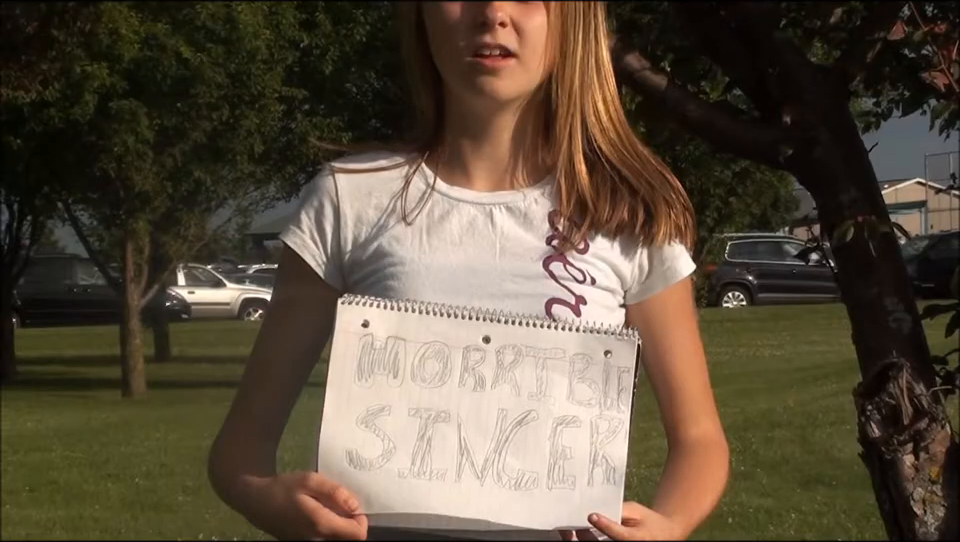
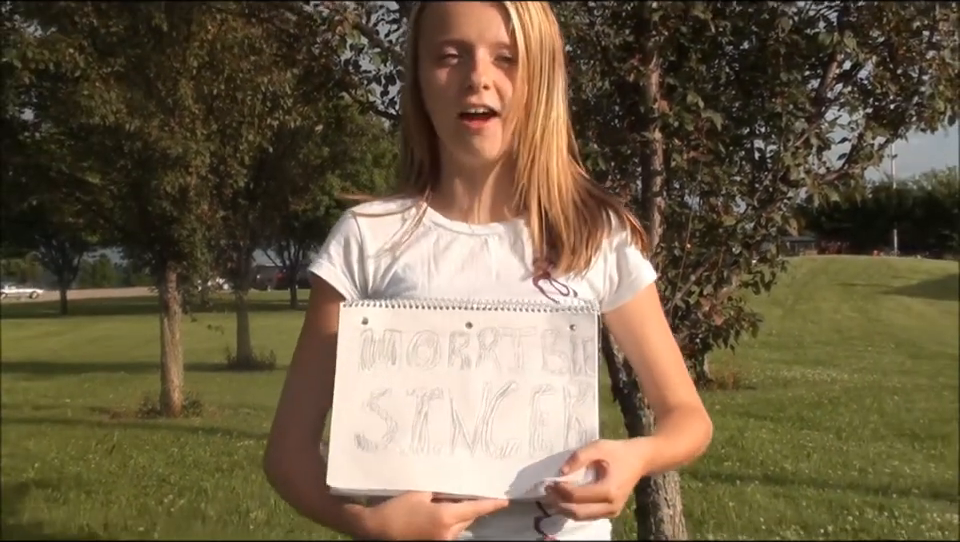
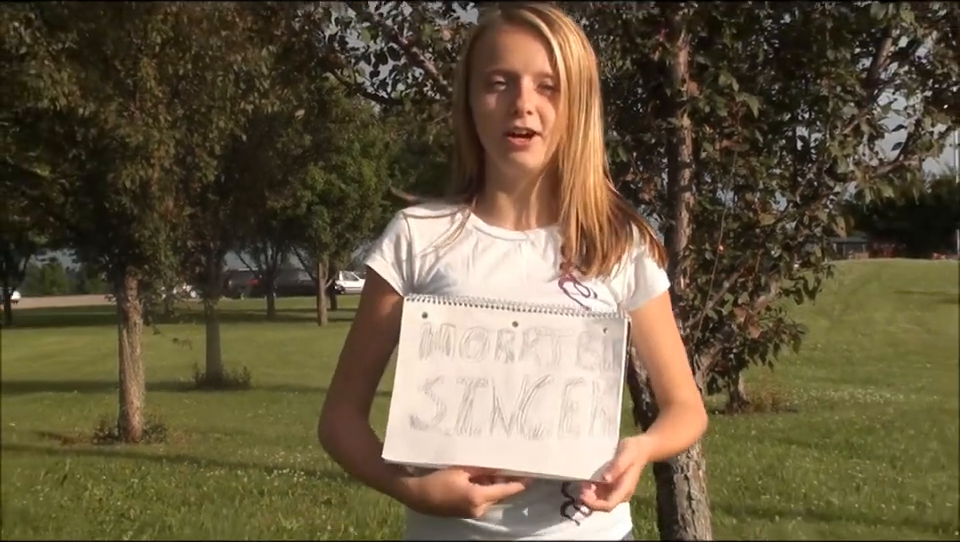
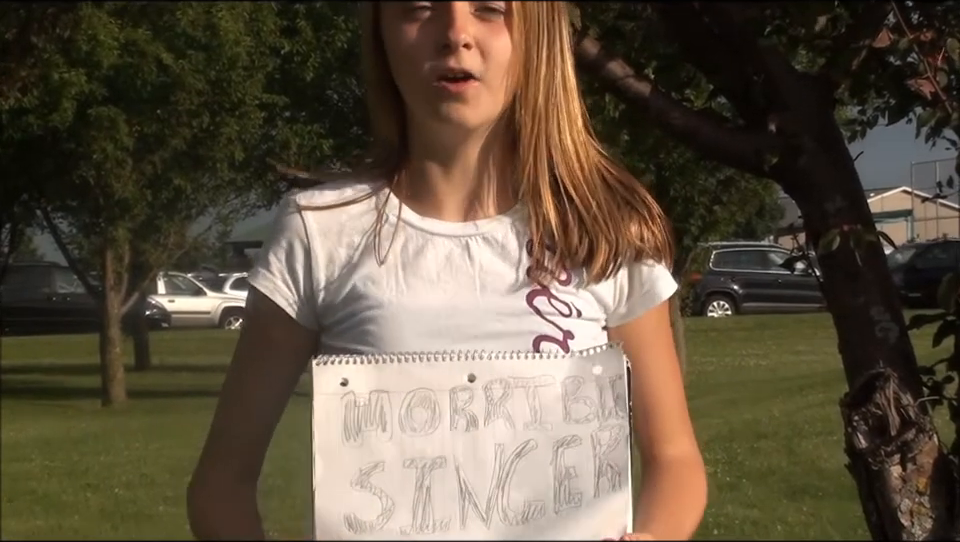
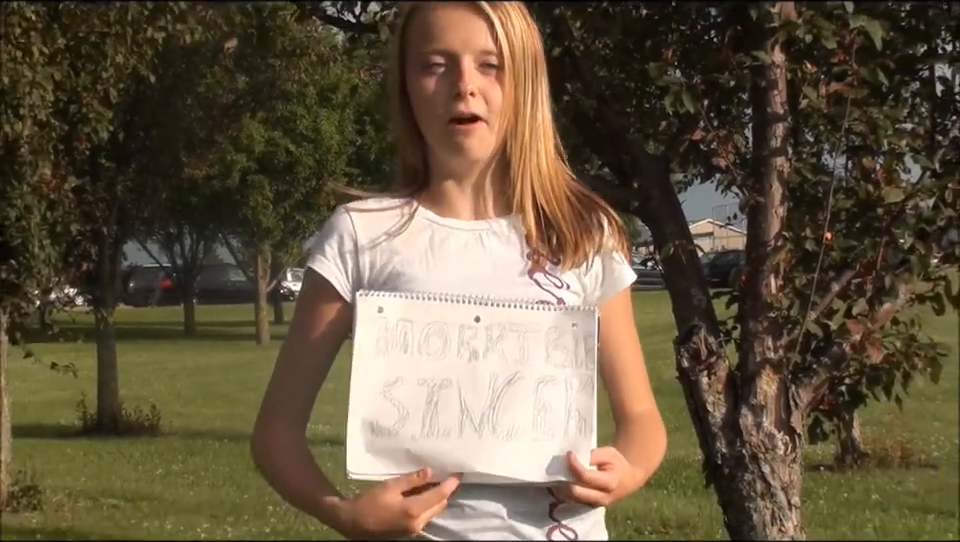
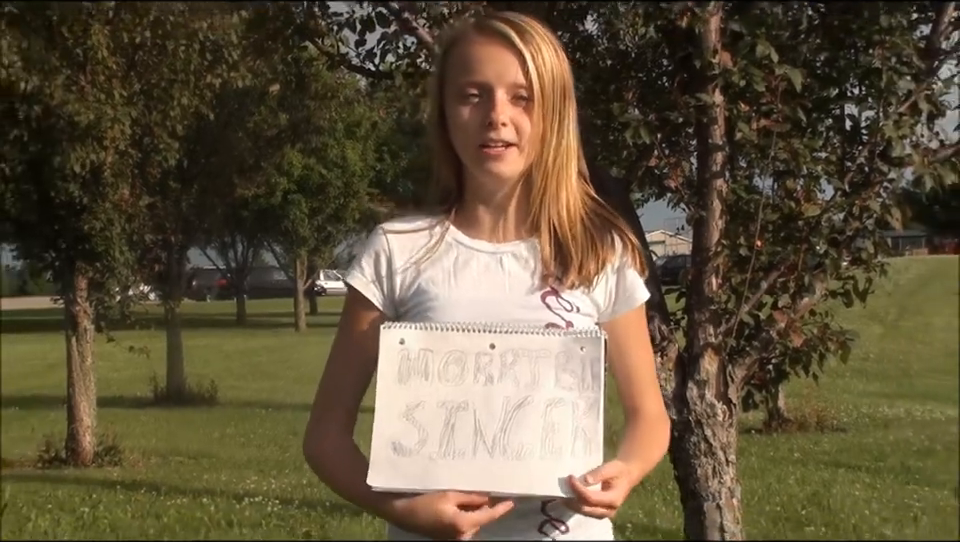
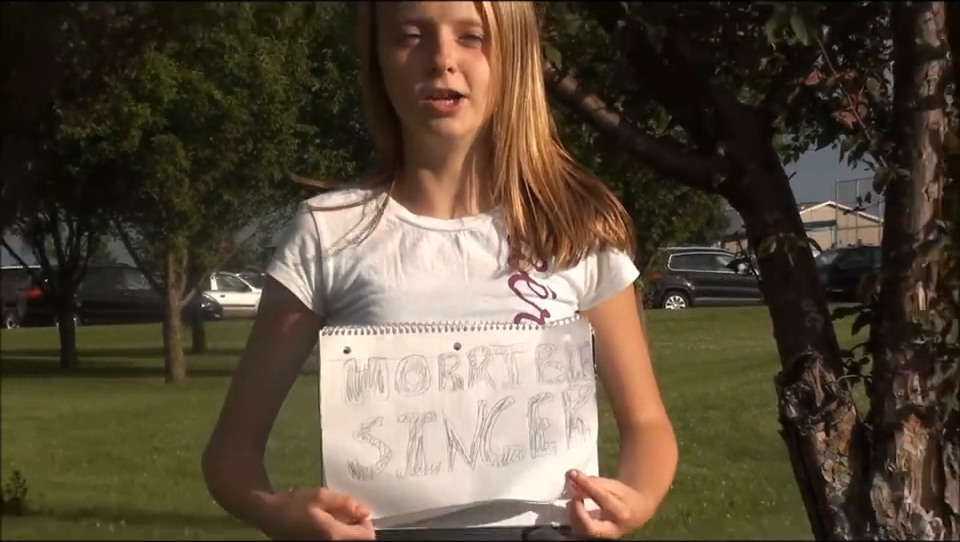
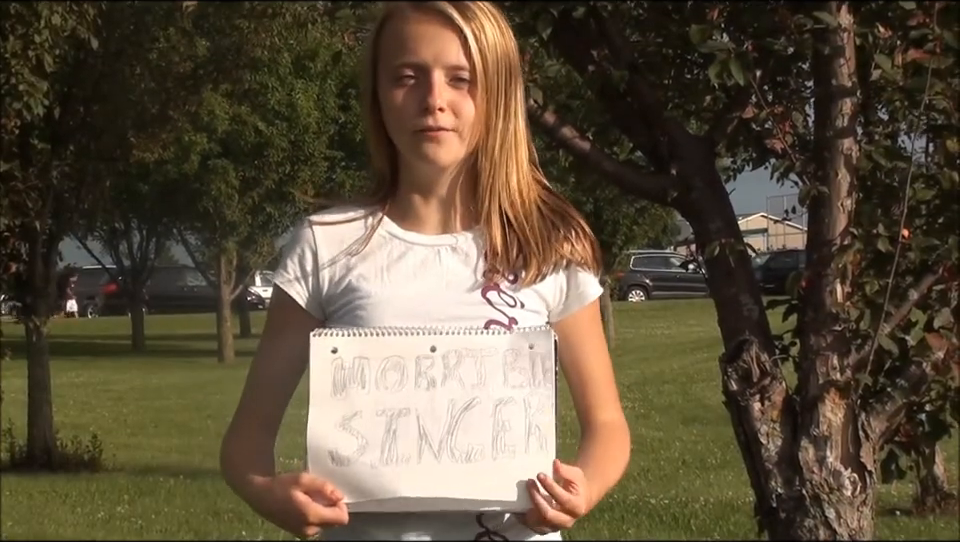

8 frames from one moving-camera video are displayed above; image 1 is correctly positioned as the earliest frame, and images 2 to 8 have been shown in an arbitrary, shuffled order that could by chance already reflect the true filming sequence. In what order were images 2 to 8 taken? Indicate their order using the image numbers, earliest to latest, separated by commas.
4, 7, 8, 5, 6, 3, 2
